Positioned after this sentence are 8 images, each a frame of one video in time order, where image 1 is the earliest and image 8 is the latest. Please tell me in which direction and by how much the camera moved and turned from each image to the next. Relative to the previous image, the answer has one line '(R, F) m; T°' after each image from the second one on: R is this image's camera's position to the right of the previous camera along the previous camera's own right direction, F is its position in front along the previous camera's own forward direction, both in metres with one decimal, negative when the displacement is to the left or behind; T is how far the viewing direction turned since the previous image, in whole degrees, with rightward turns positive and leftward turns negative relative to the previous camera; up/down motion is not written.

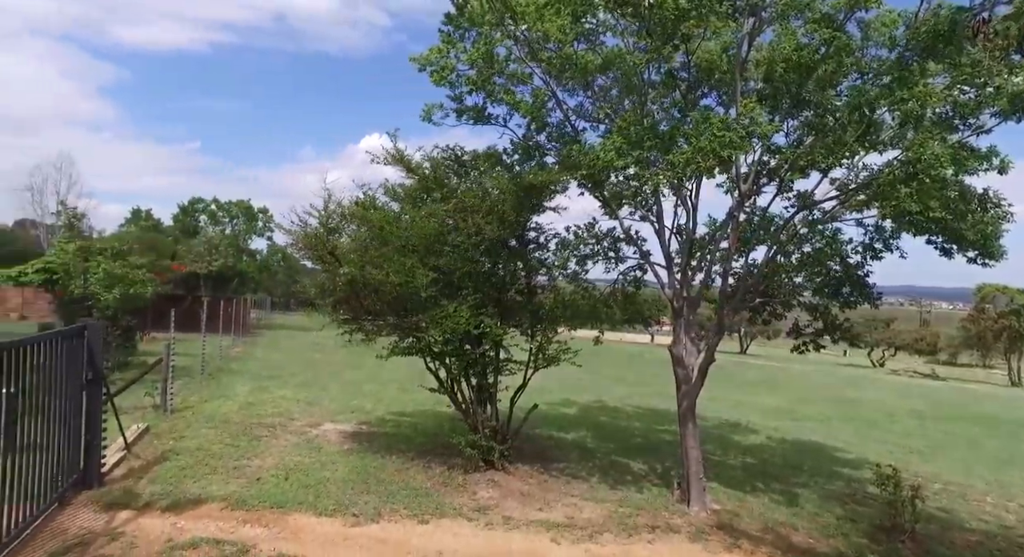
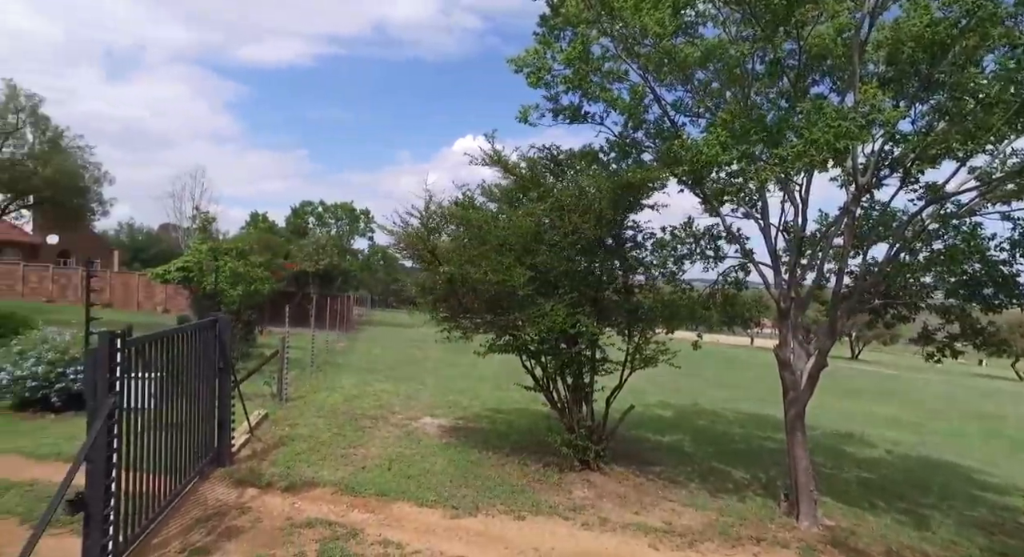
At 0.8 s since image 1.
(-0.1, 0.0) m; -9°
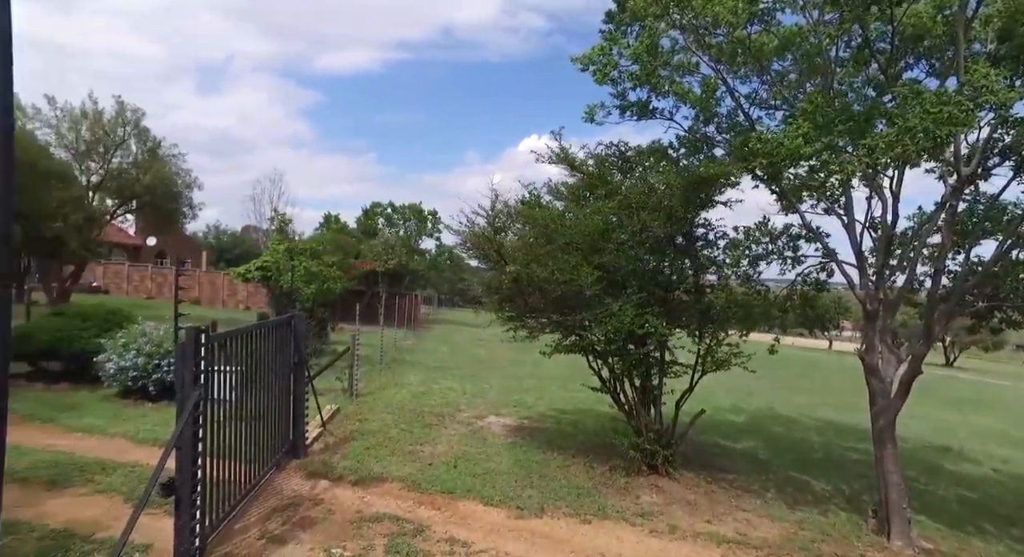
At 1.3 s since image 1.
(0.0, +0.1) m; -6°
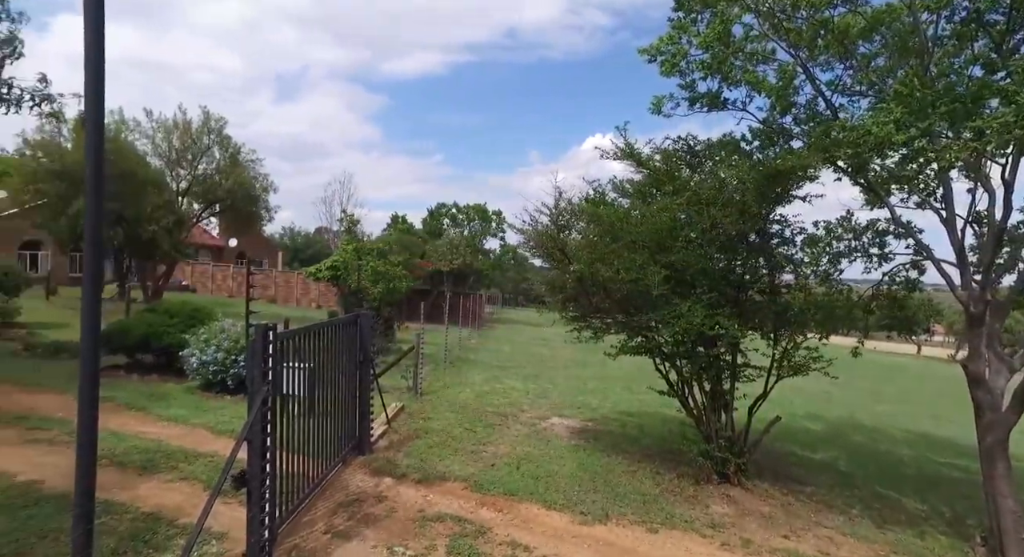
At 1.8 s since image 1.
(0.0, +0.1) m; -6°
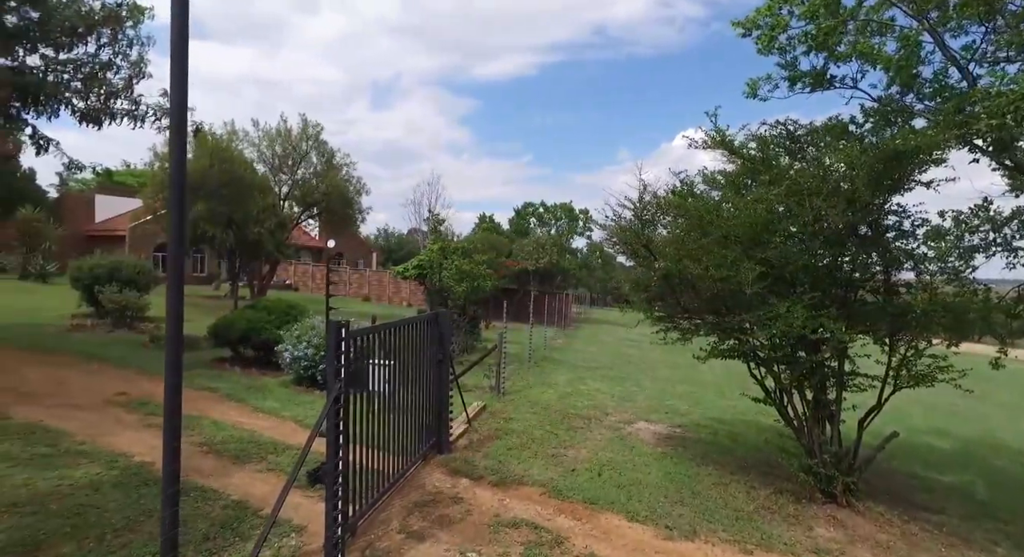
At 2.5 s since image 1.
(+0.1, +0.2) m; -9°
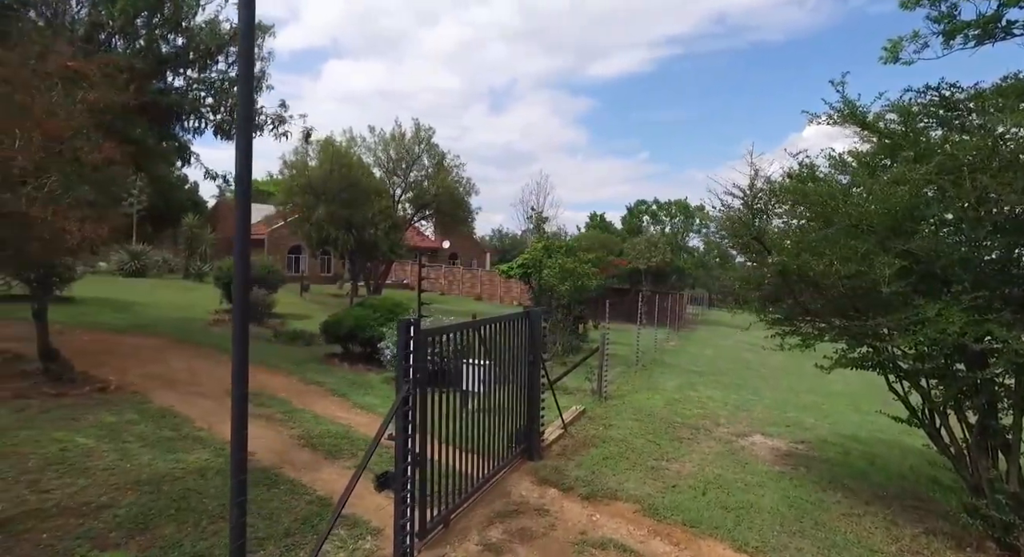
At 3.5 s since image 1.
(+0.2, +0.4) m; -11°
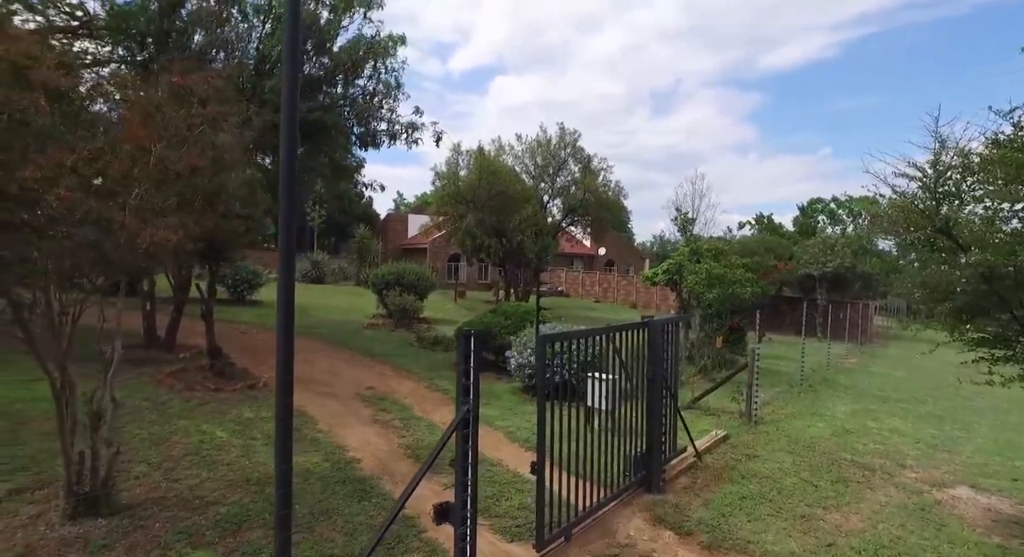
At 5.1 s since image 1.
(+0.4, +0.6) m; -16°
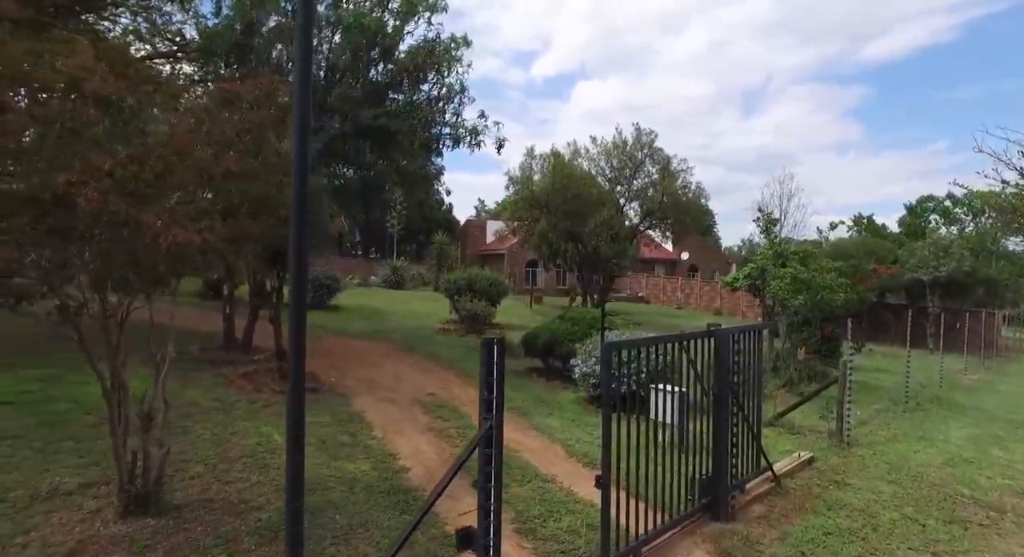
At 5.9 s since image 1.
(+0.2, +0.3) m; -8°
